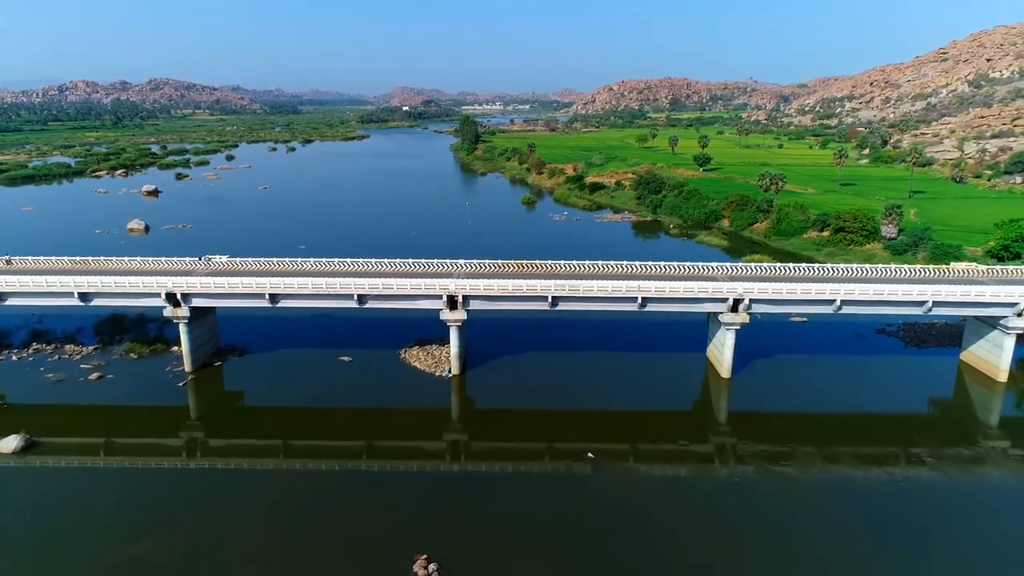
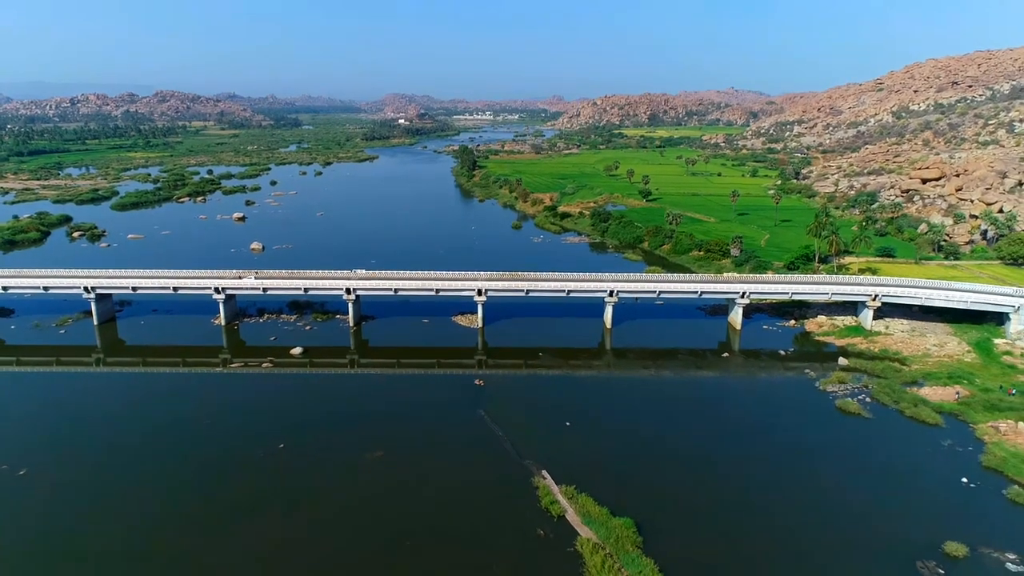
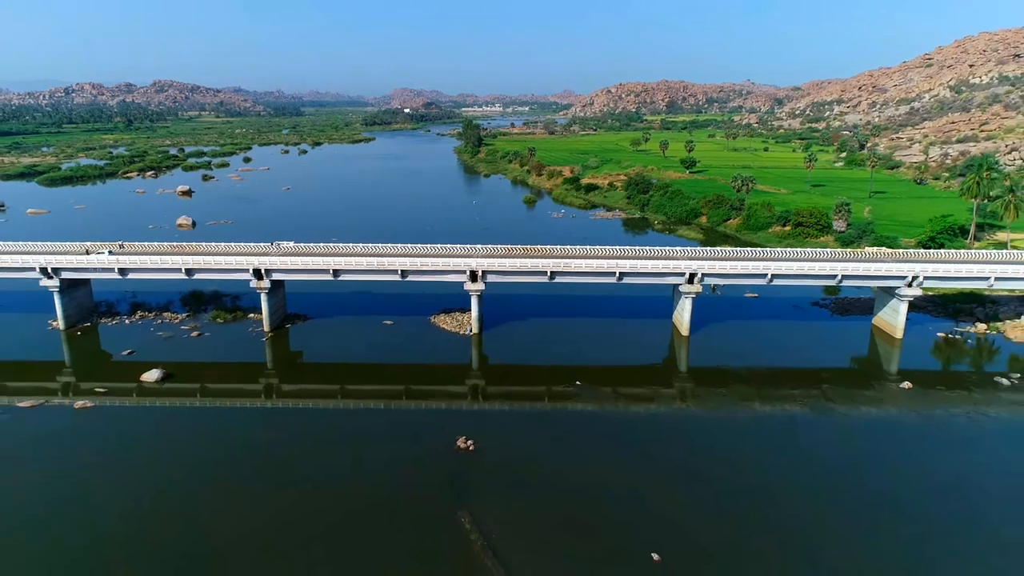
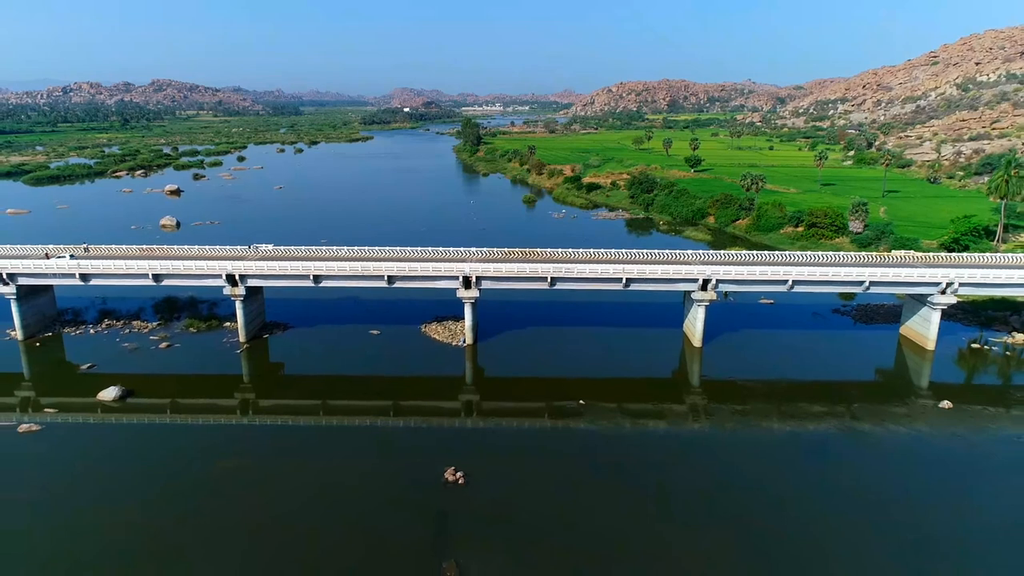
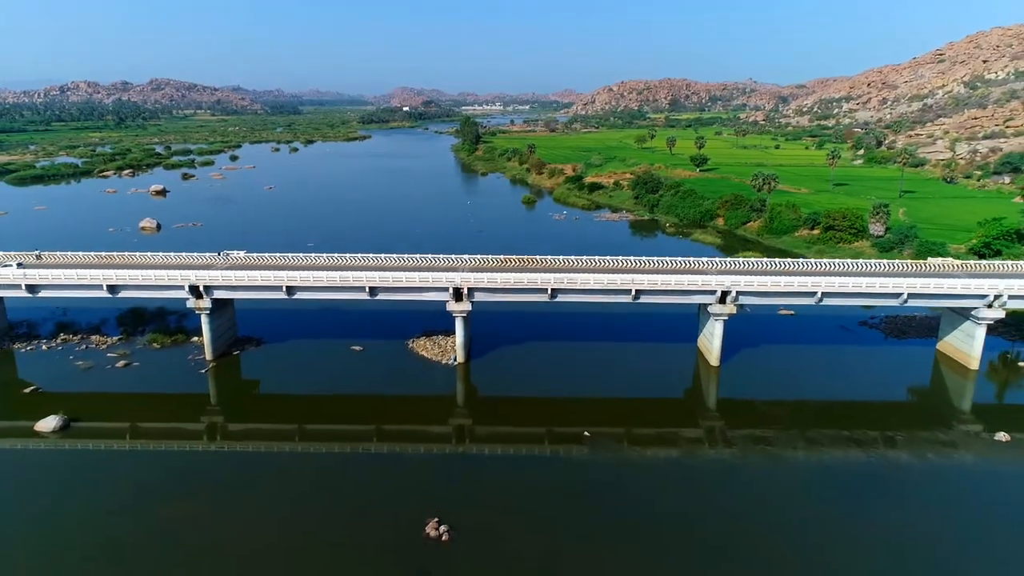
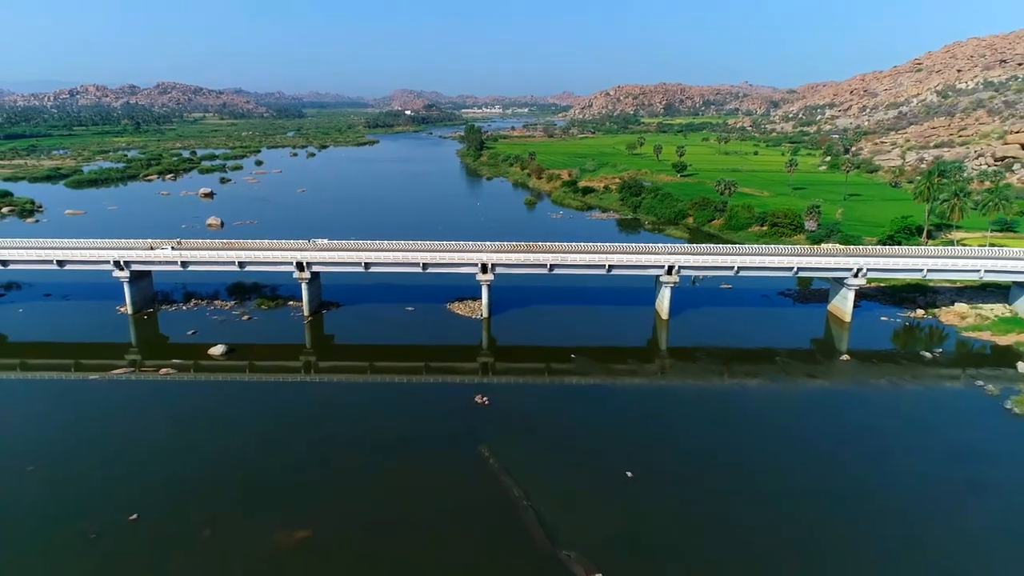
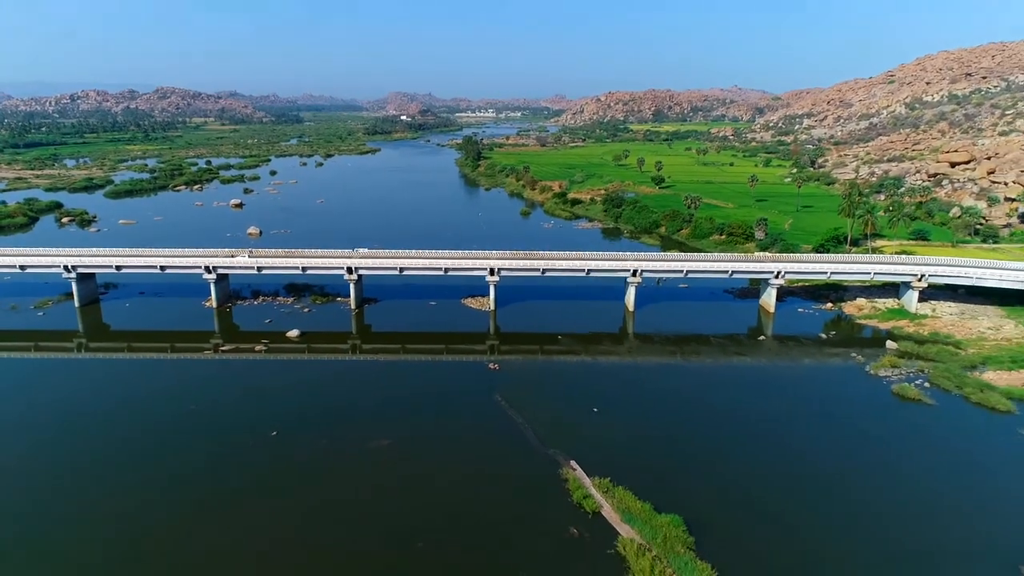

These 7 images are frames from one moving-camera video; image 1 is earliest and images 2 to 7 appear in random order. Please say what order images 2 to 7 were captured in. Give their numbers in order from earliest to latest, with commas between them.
5, 4, 3, 6, 7, 2
